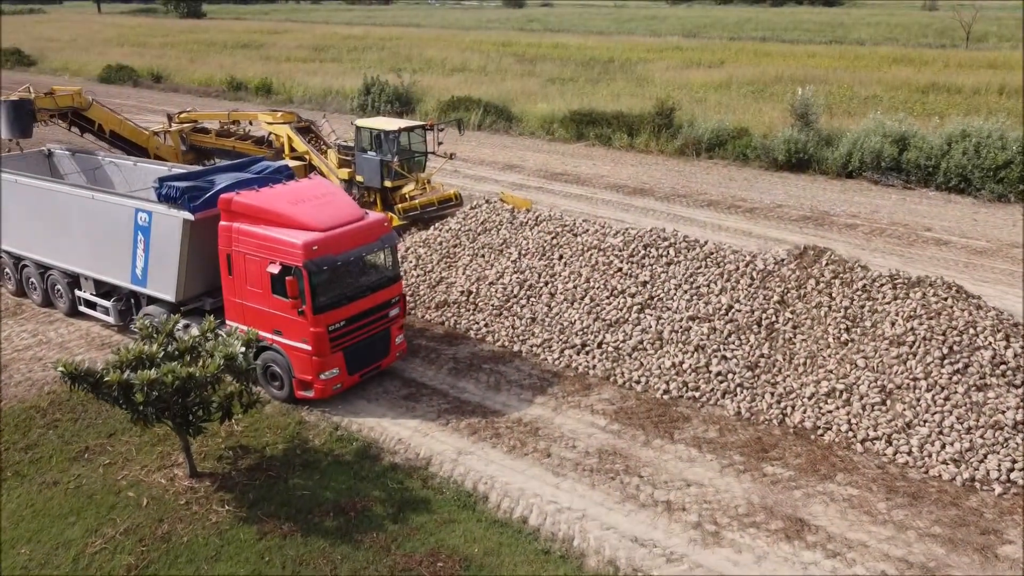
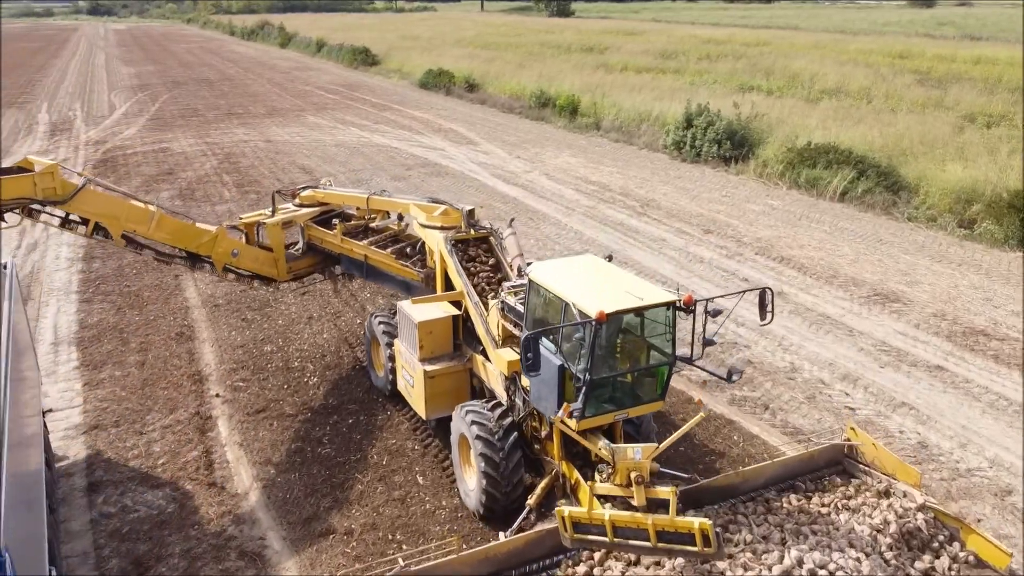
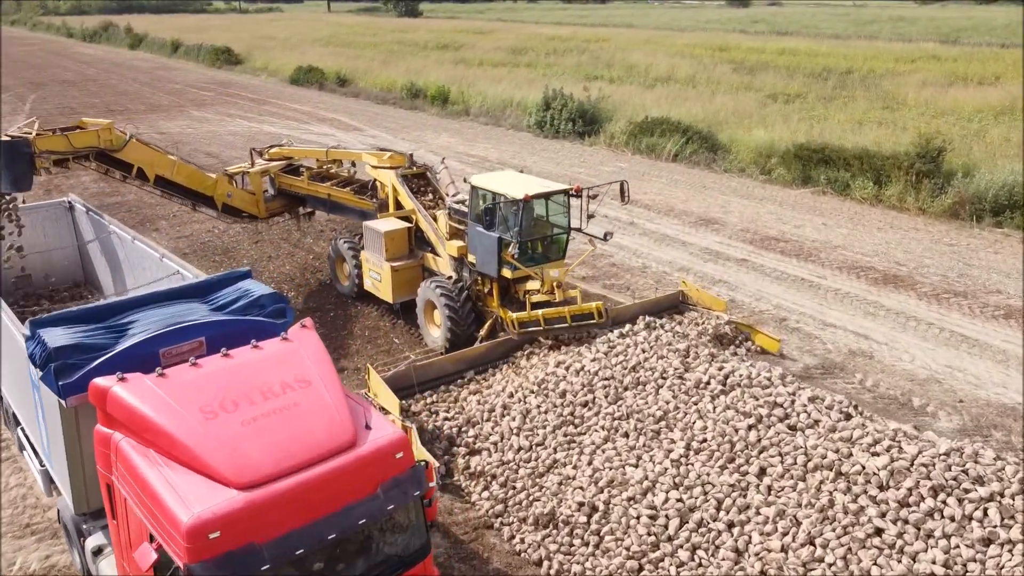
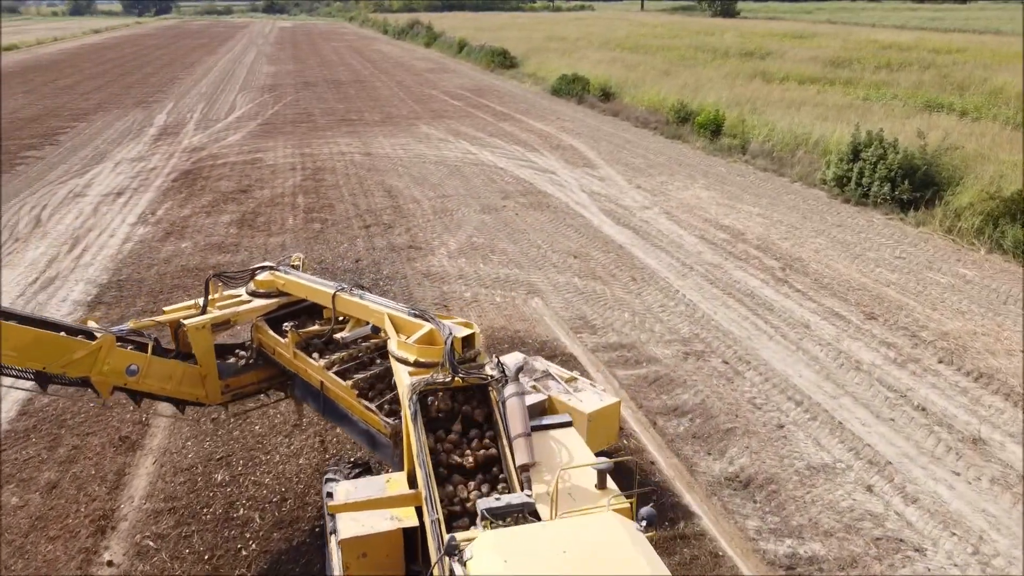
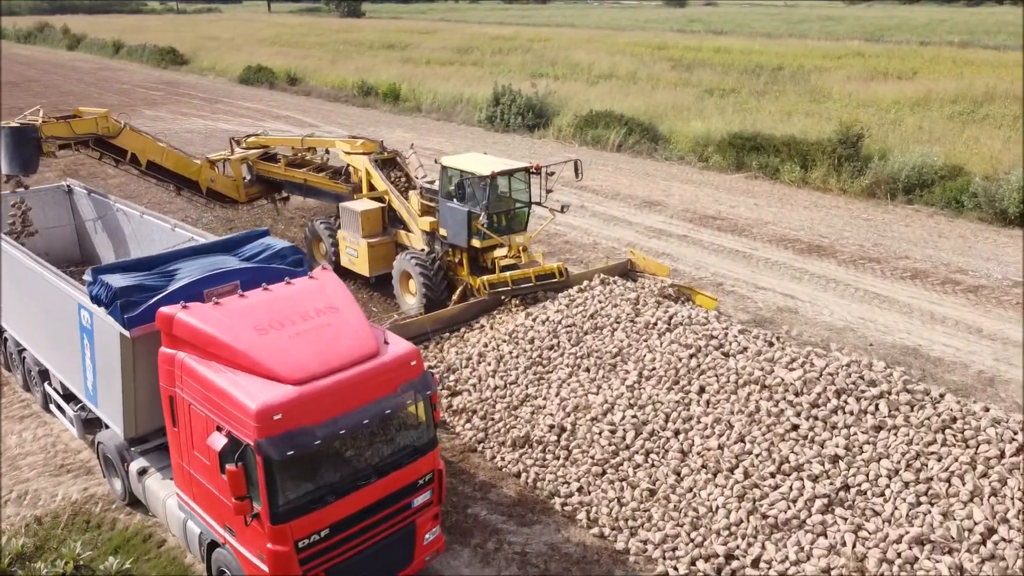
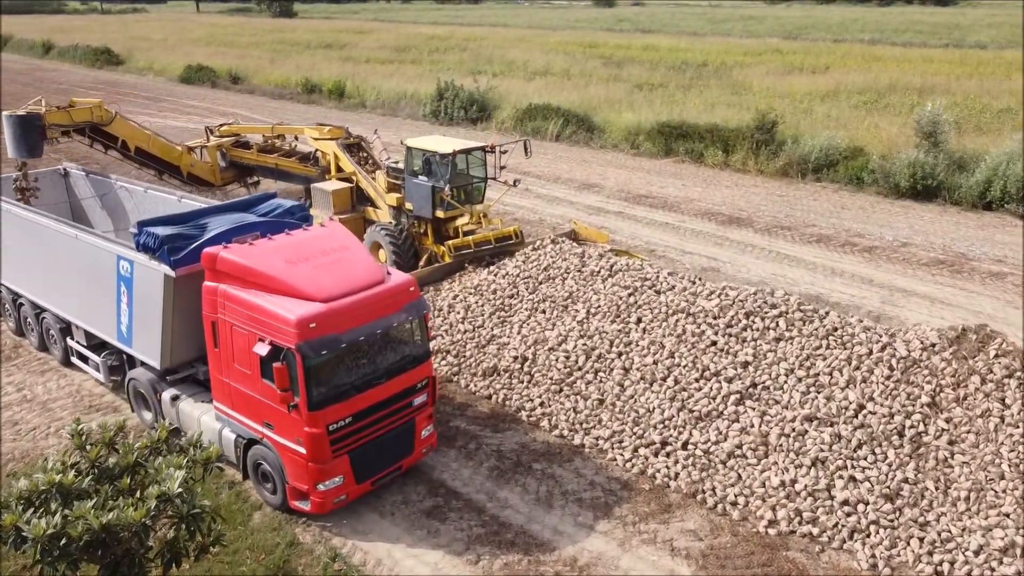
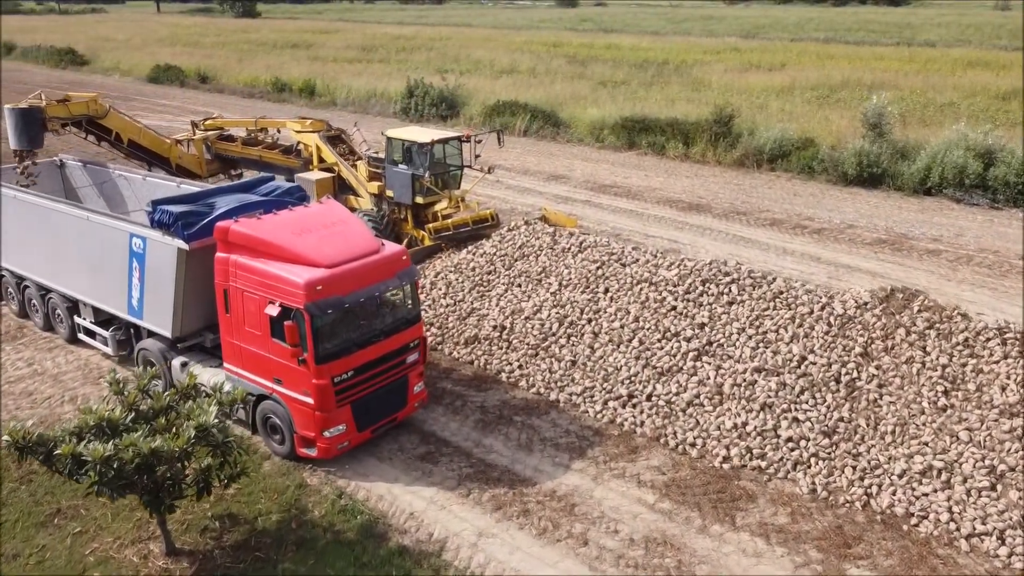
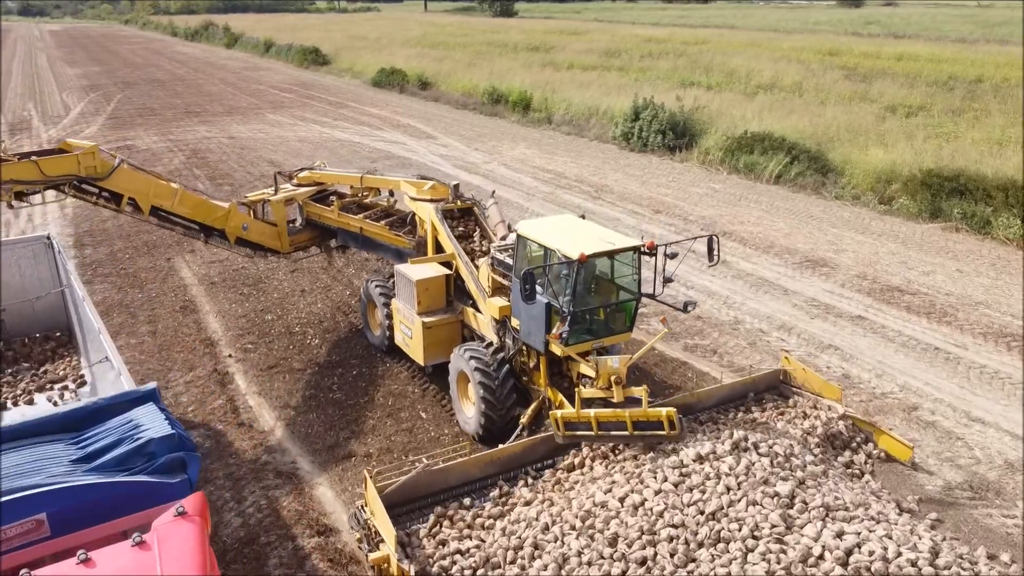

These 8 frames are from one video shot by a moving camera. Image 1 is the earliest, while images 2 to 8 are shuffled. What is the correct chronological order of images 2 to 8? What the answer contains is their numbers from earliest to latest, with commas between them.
7, 6, 5, 3, 8, 2, 4
